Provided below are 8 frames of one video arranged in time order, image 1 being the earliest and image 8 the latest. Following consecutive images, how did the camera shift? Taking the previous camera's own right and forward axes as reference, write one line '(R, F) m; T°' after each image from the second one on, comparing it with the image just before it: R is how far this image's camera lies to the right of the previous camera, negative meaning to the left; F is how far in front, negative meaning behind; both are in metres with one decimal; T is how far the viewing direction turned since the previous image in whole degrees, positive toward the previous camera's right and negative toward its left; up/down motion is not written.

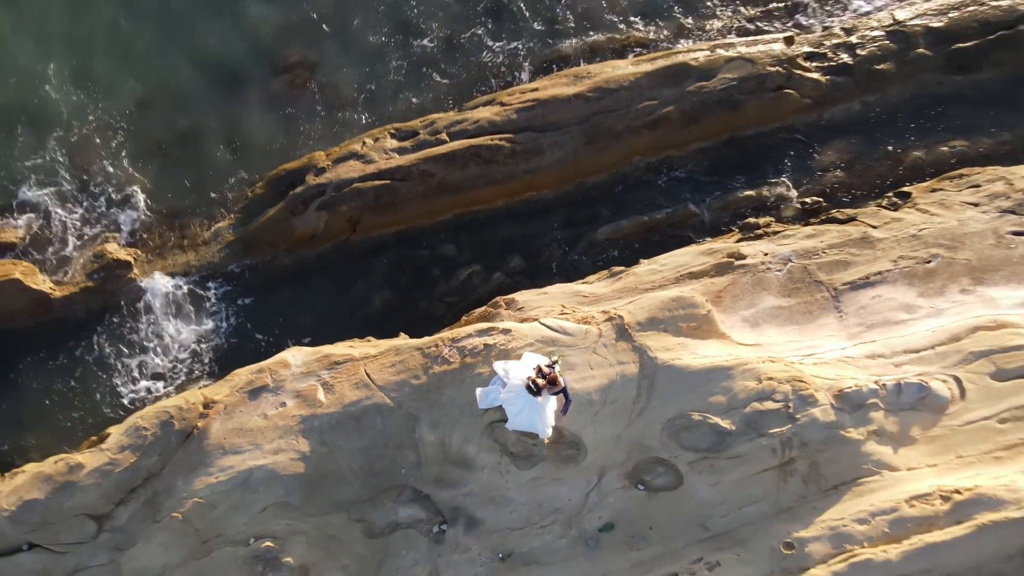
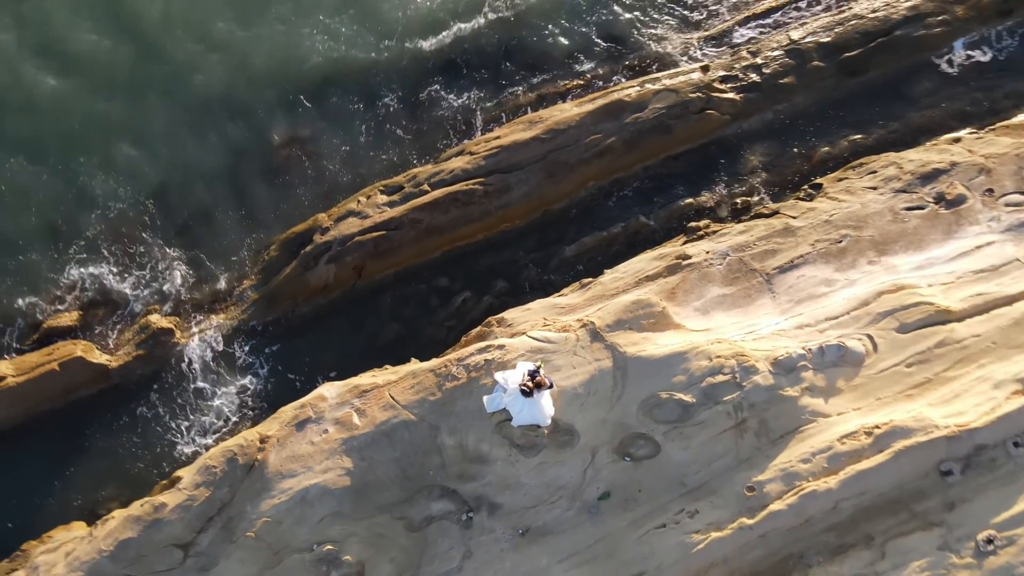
(0.0, -1.4) m; +1°
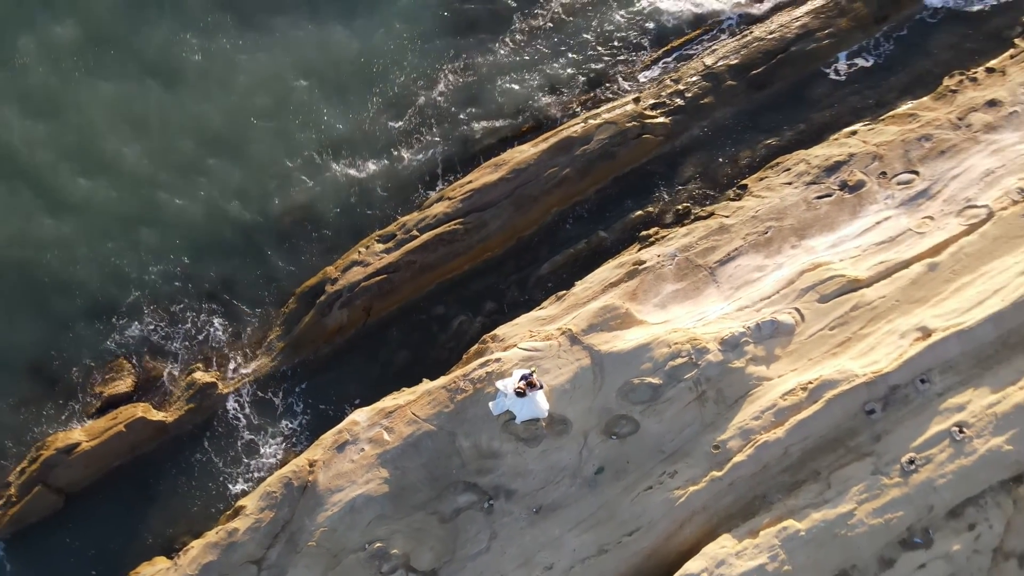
(0.0, -1.7) m; +1°
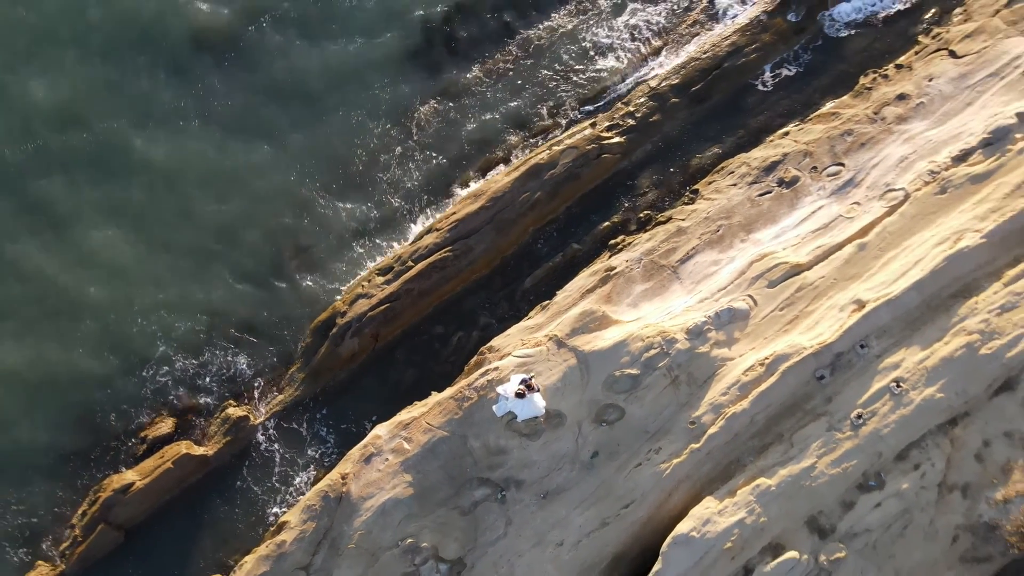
(0.0, -1.4) m; +1°
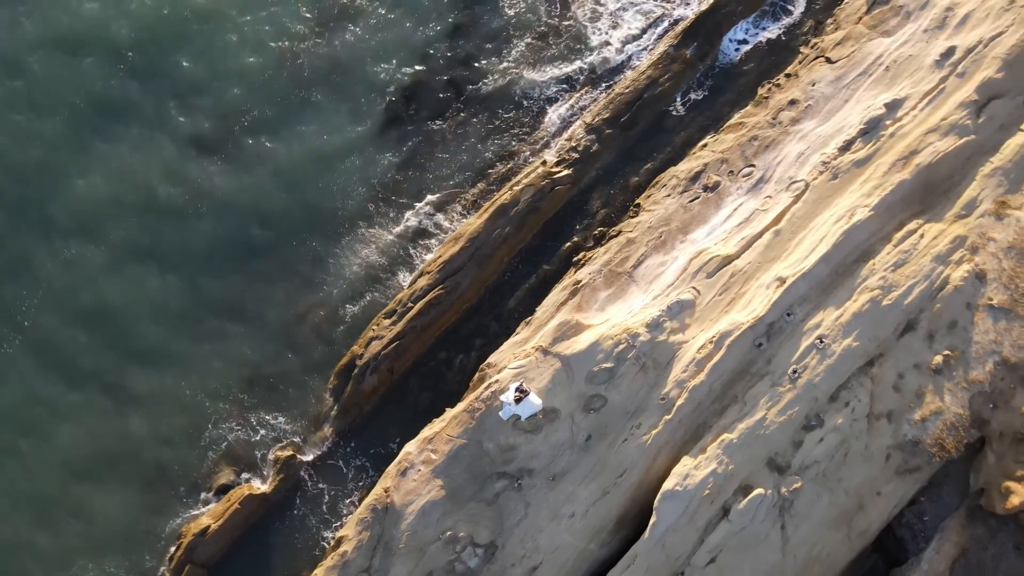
(0.0, -2.4) m; +2°
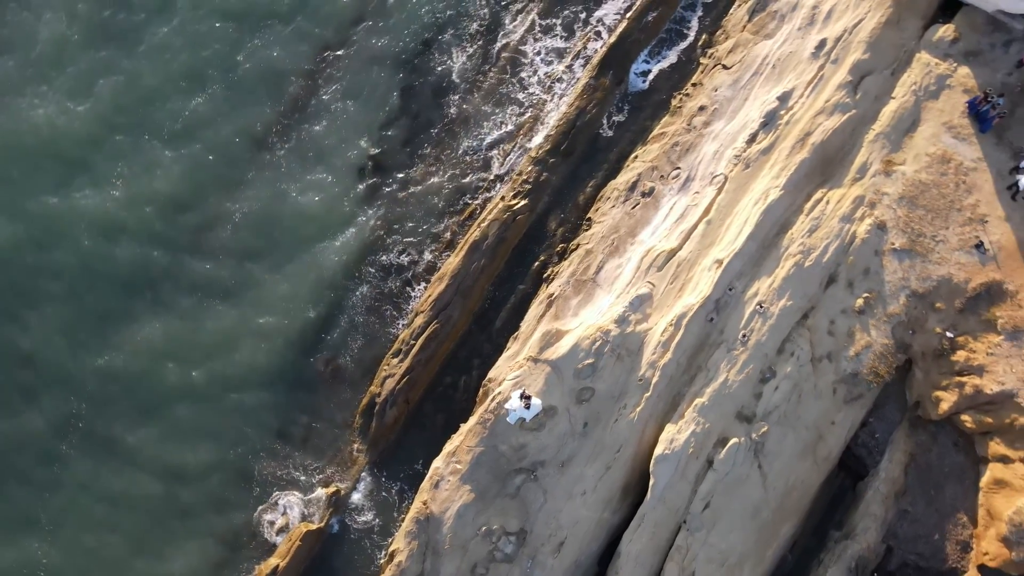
(-0.1, -2.3) m; +2°
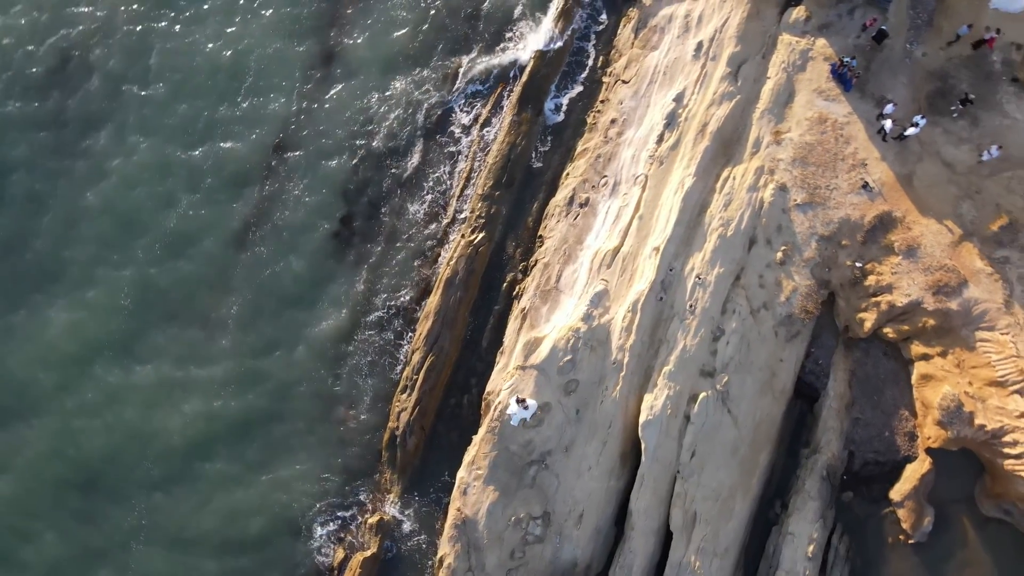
(0.0, -2.6) m; +2°
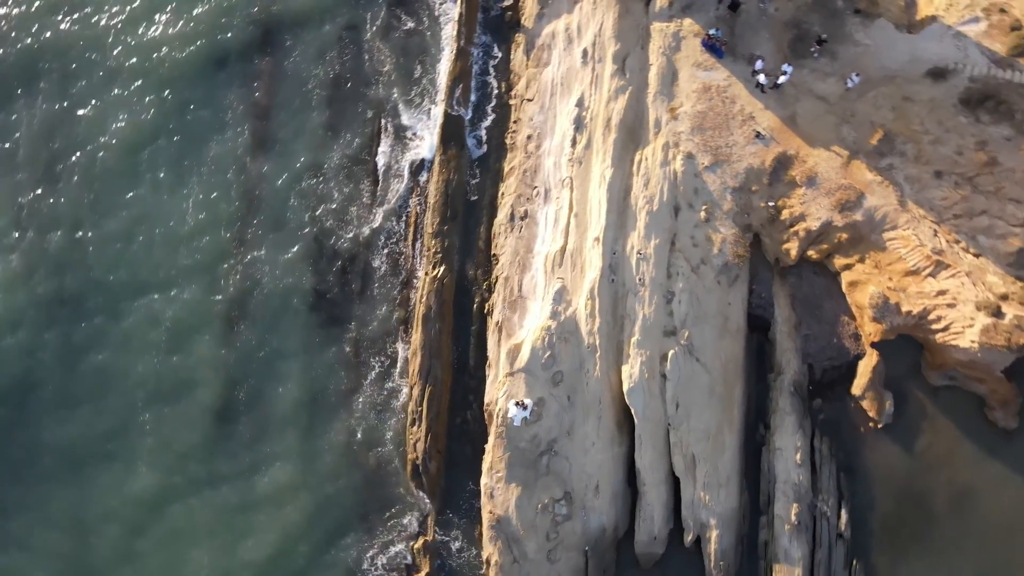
(0.0, -2.2) m; +3°
